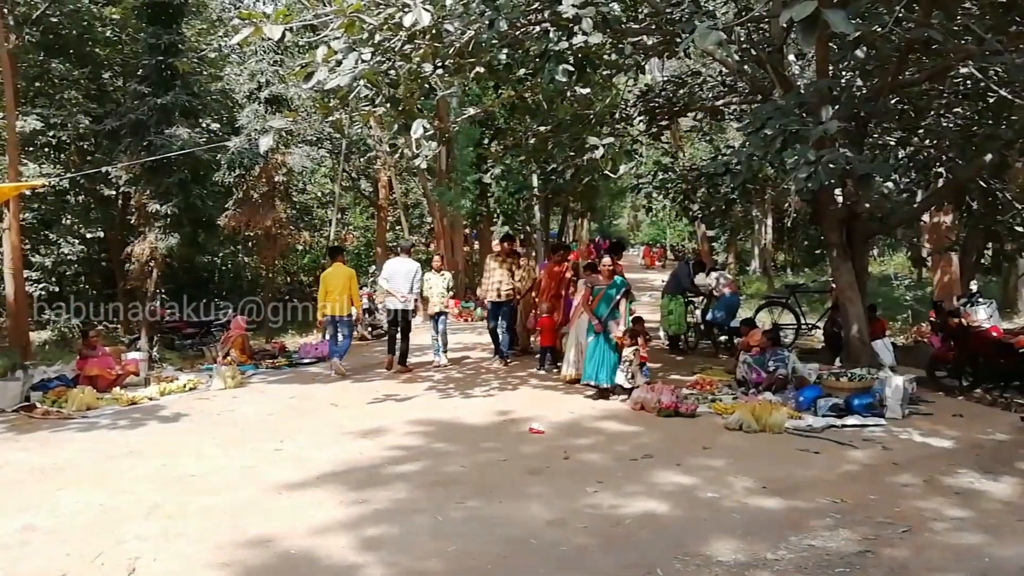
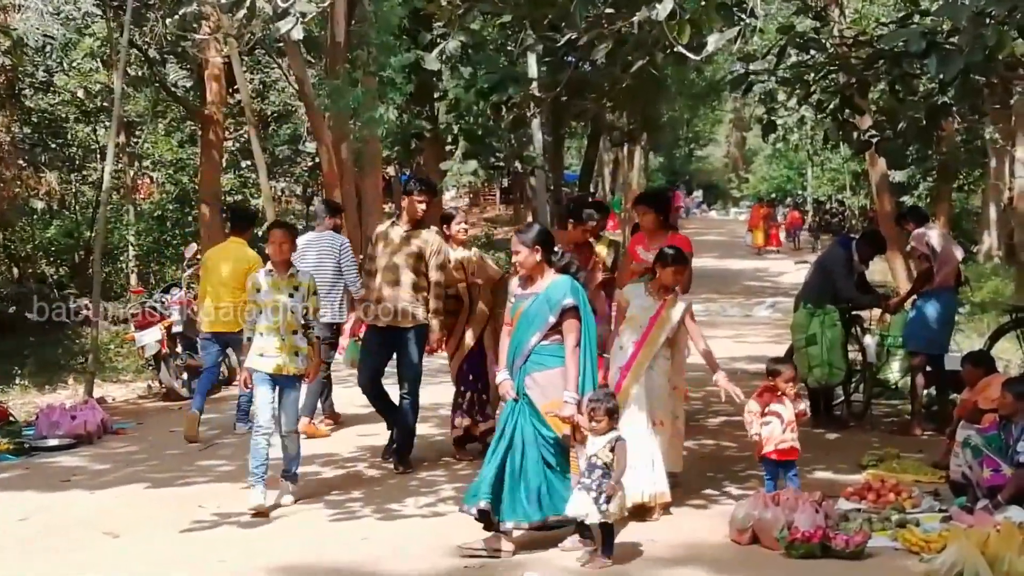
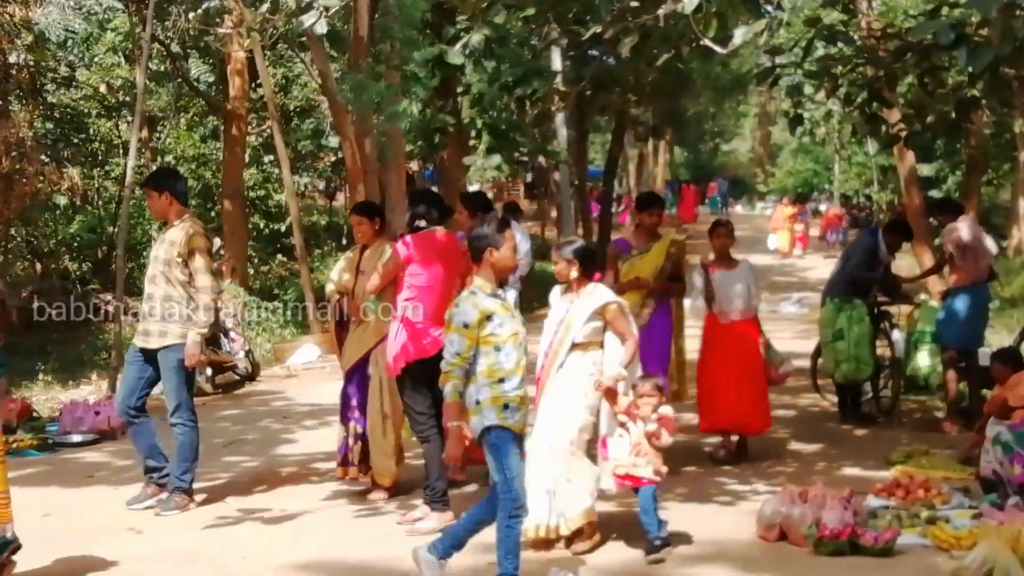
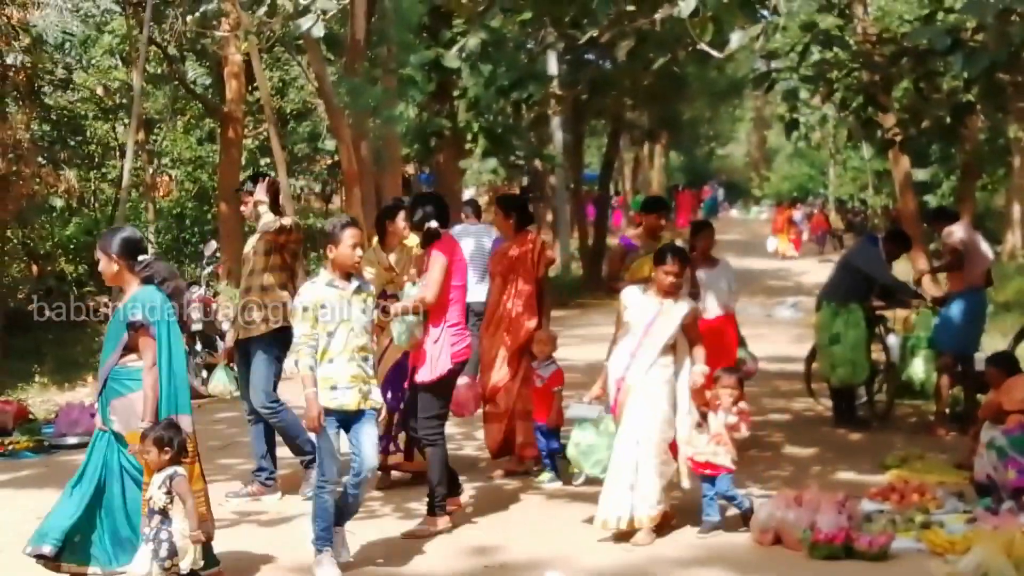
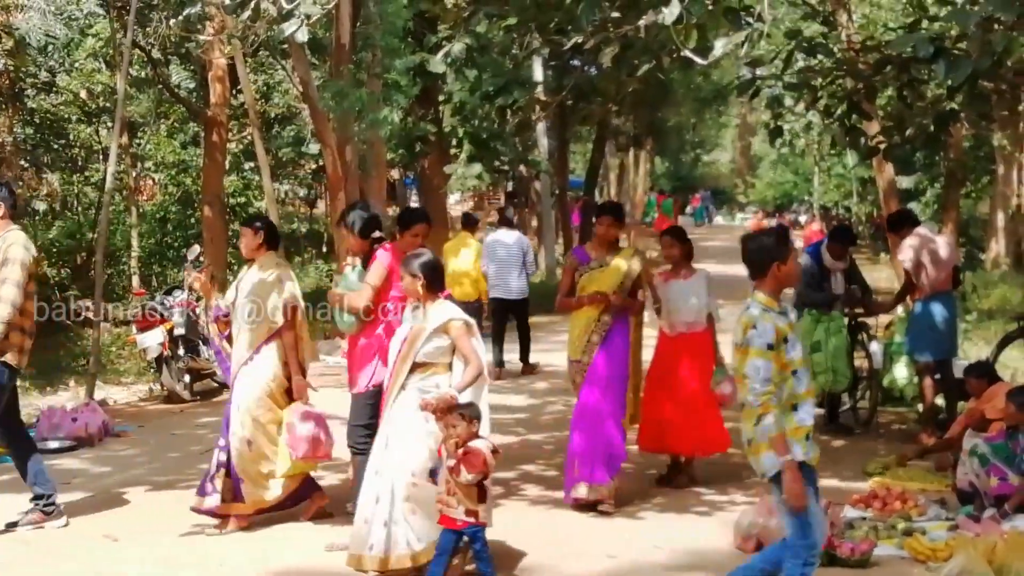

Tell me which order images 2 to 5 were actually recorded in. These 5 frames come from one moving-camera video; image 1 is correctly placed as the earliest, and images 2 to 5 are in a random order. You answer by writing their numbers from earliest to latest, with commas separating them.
2, 4, 3, 5
